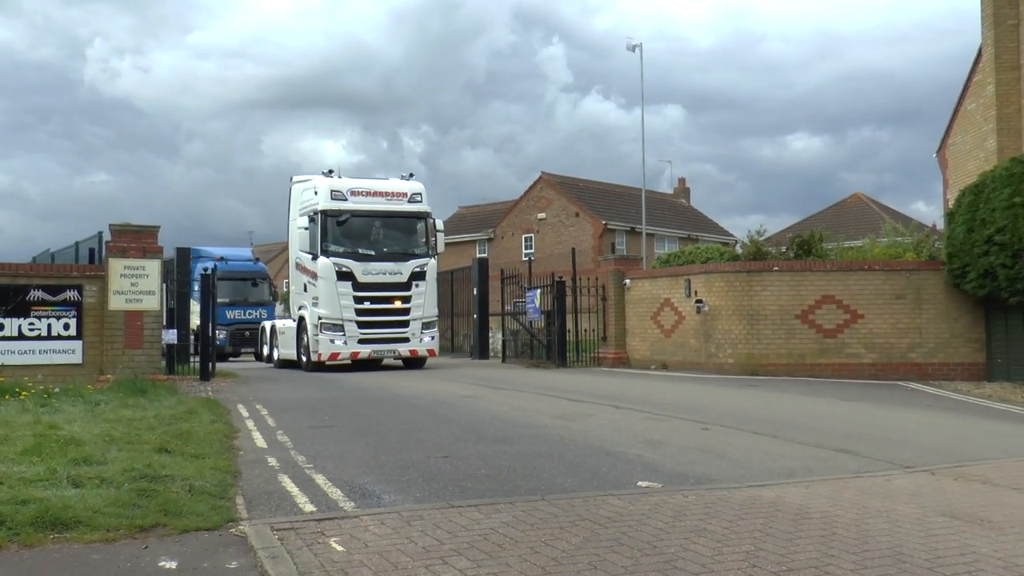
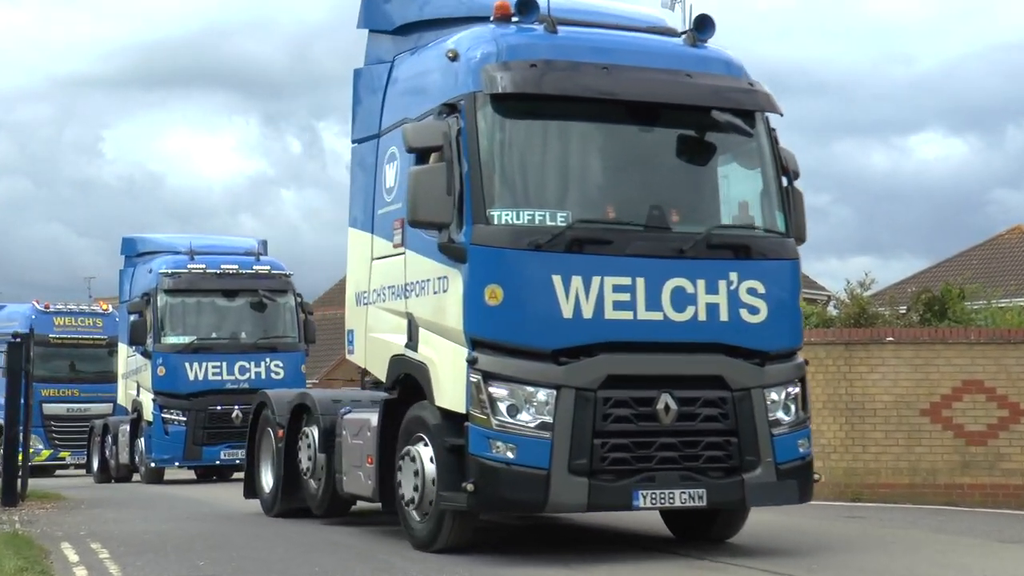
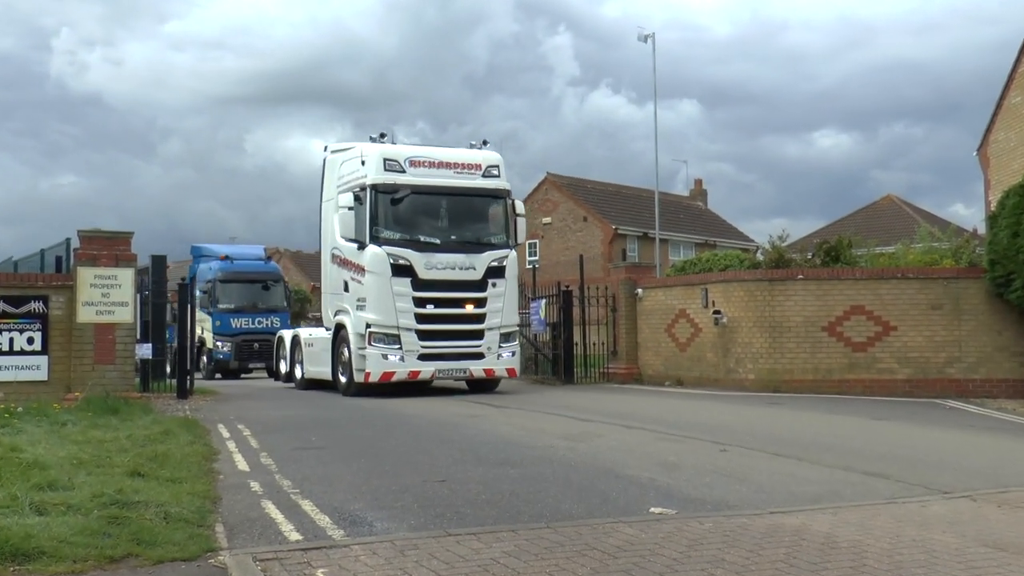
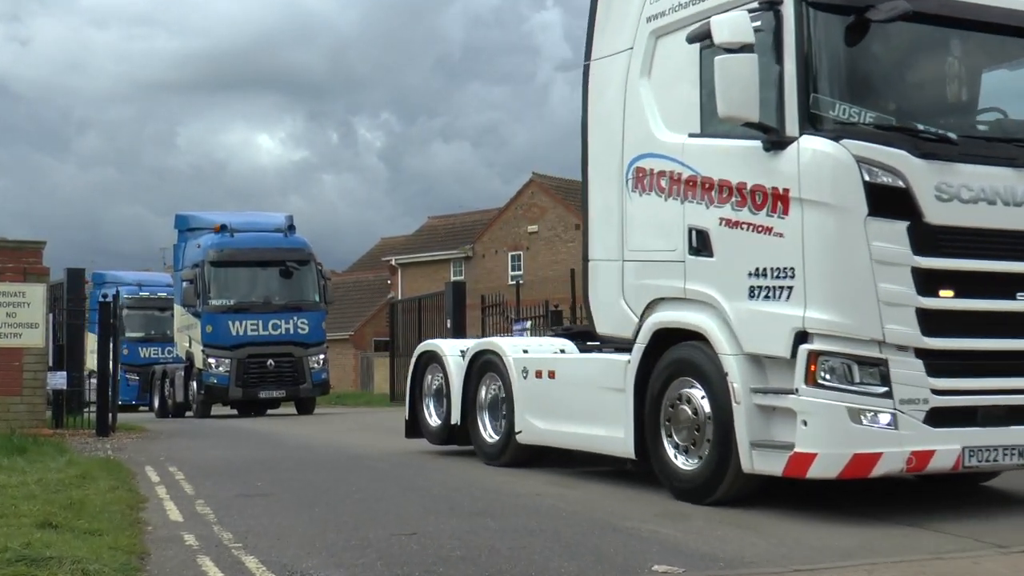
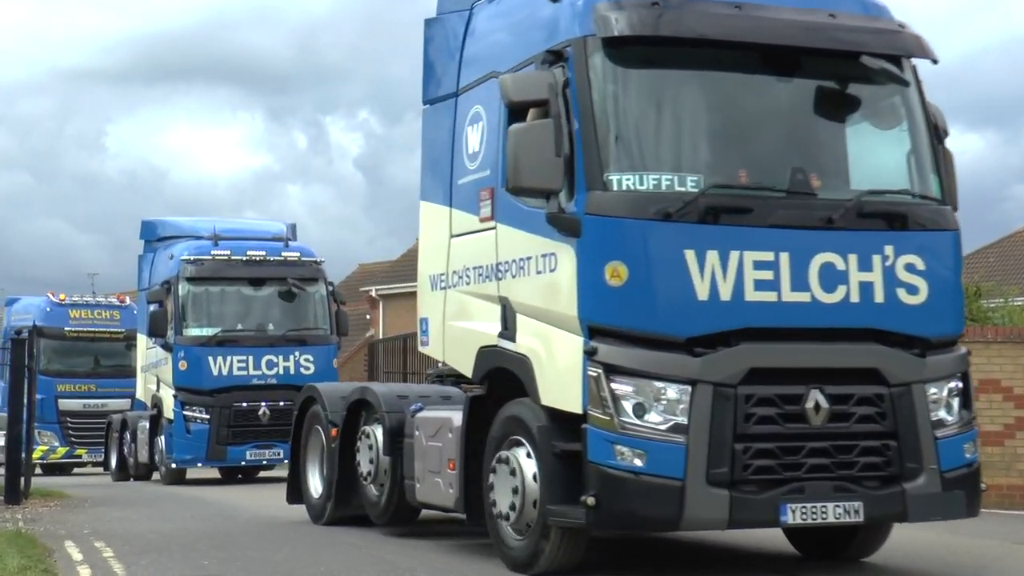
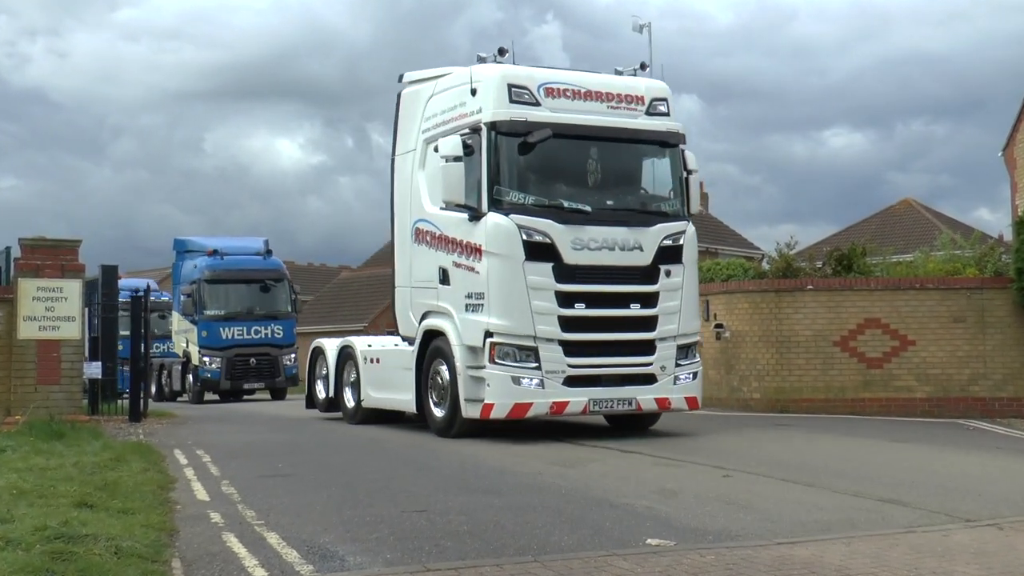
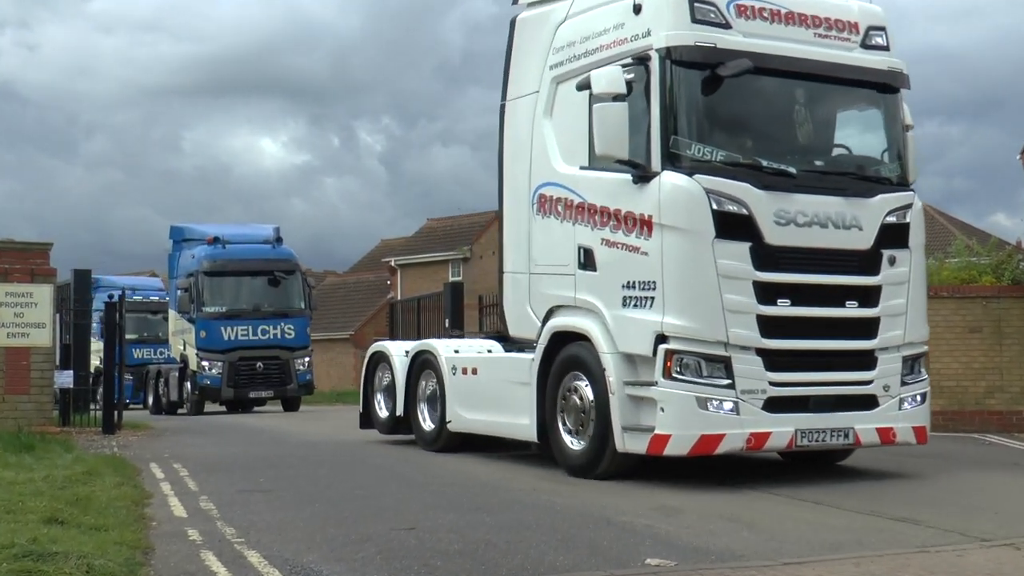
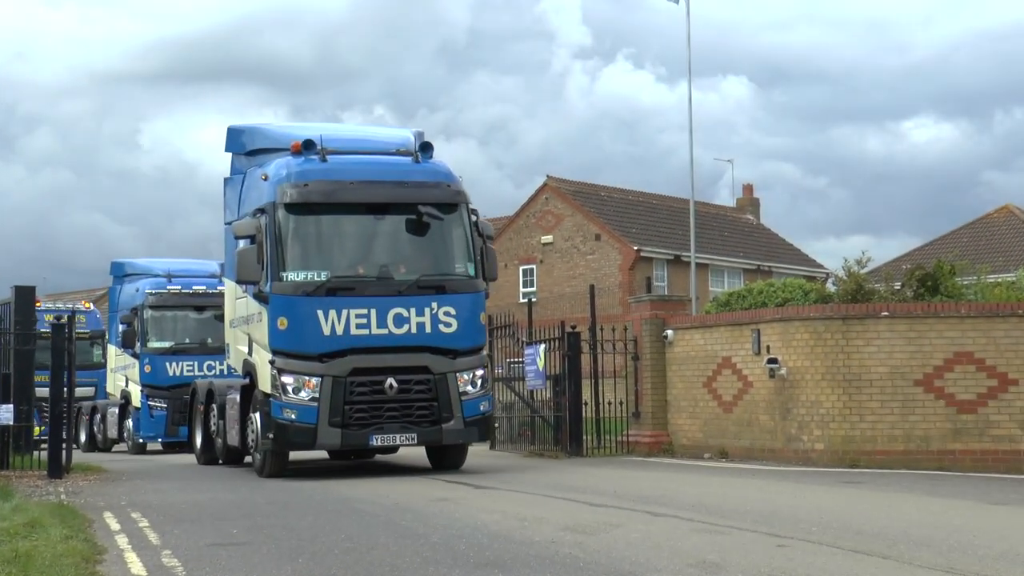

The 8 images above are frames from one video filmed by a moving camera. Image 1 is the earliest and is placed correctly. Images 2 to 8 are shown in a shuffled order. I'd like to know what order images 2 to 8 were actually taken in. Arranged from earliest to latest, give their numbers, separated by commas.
3, 6, 7, 4, 8, 2, 5
